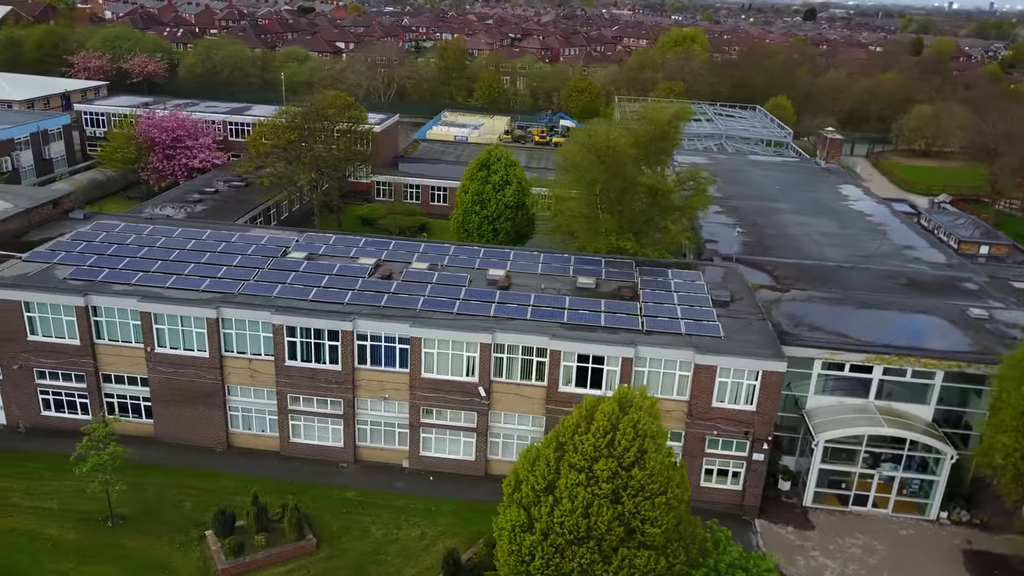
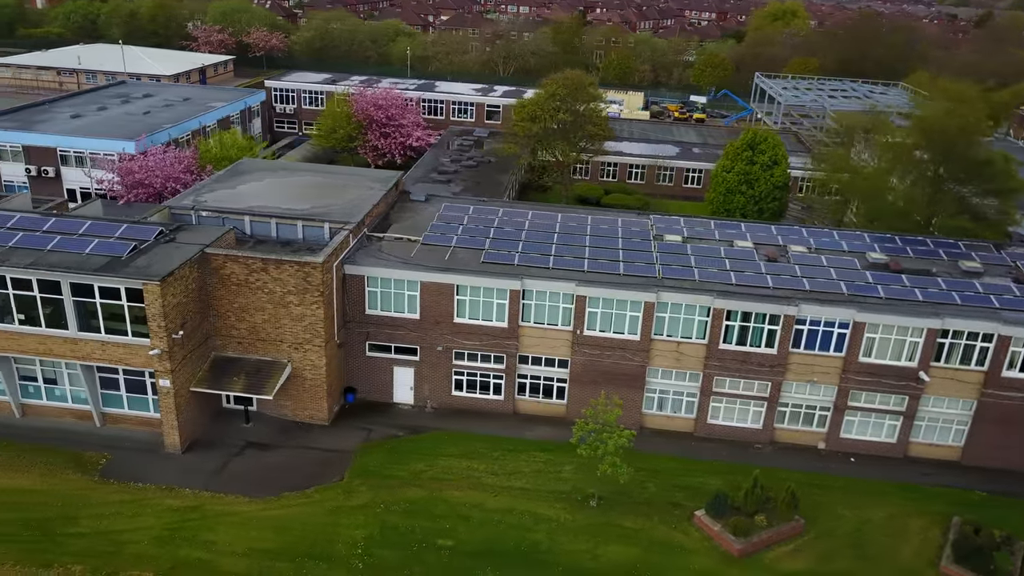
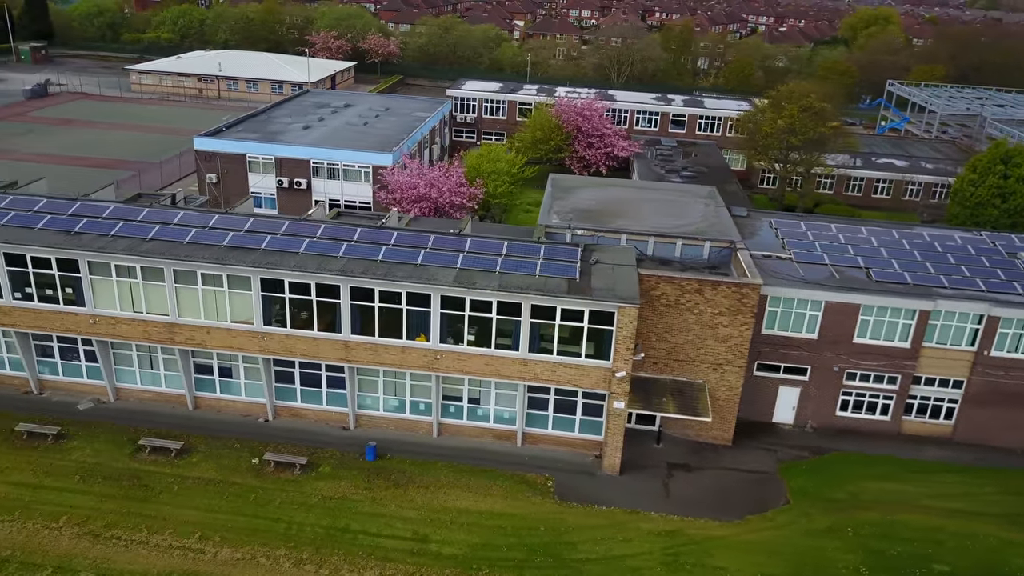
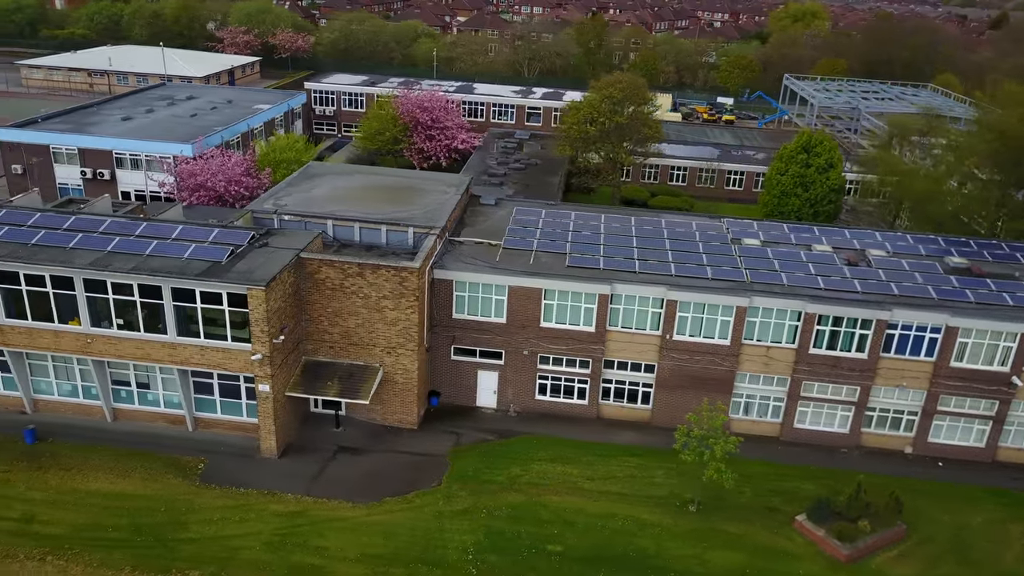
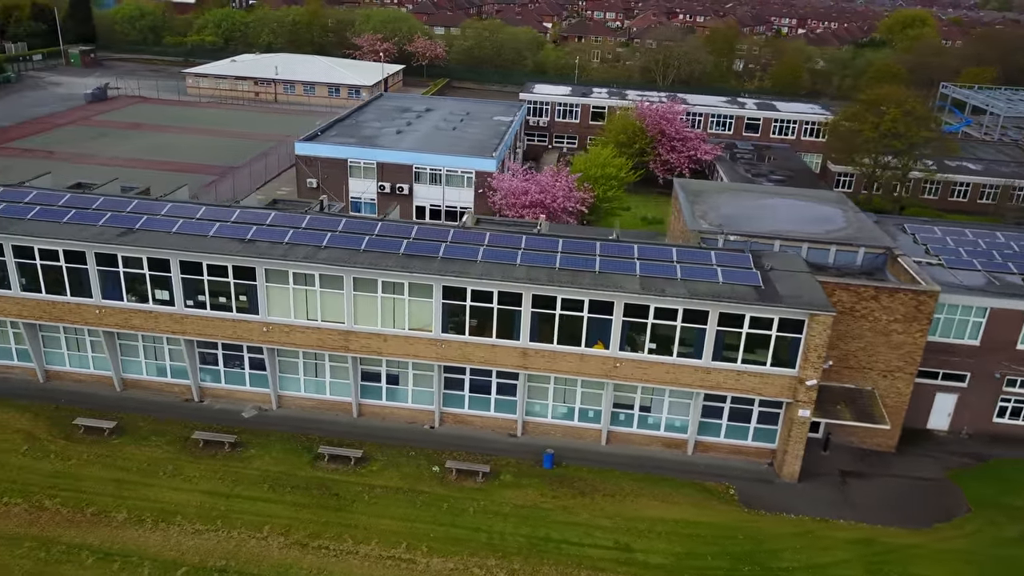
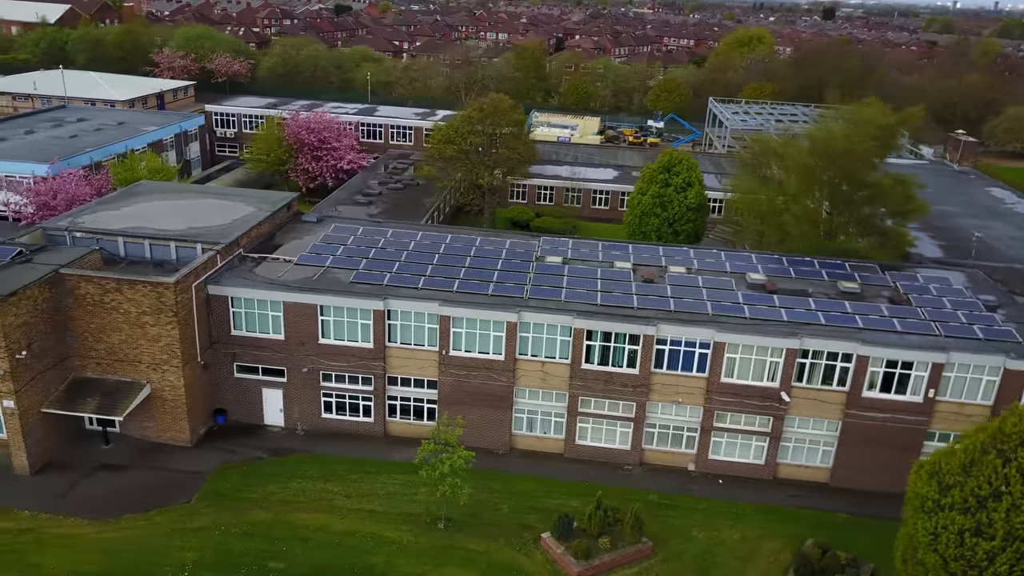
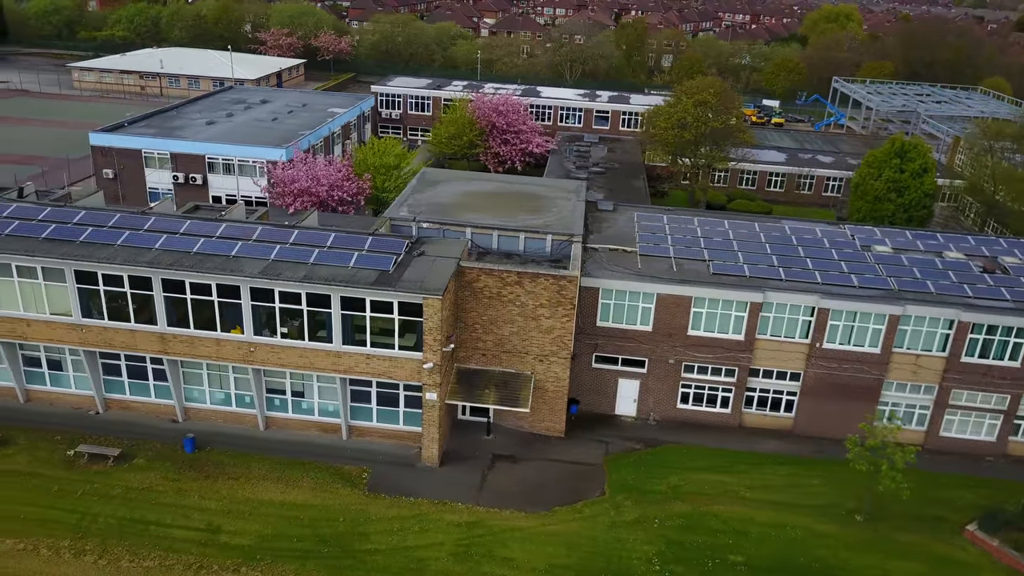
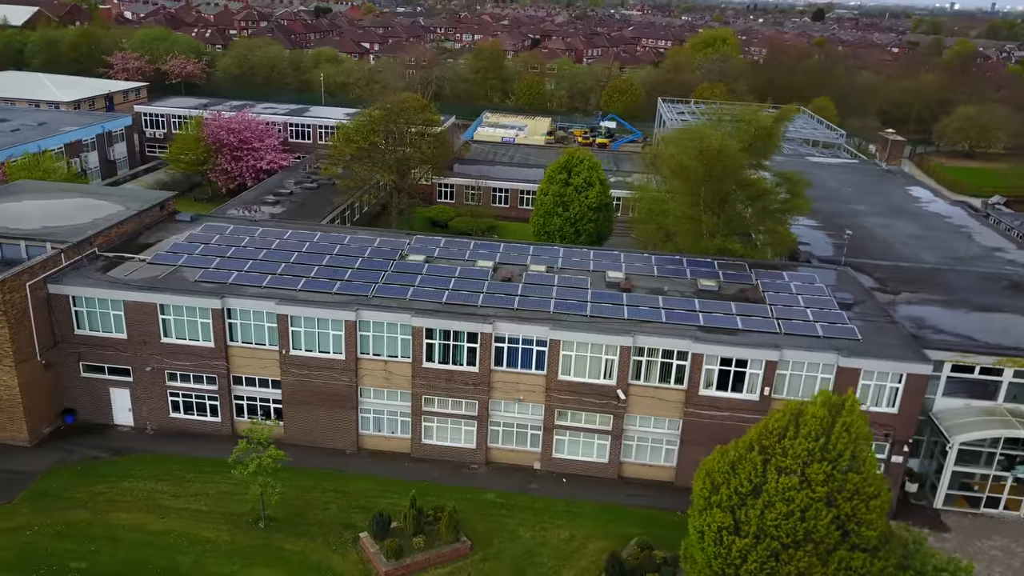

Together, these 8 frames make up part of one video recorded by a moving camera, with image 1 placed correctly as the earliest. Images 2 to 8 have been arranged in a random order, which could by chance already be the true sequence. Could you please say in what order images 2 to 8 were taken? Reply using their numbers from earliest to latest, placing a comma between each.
8, 6, 2, 4, 7, 3, 5
